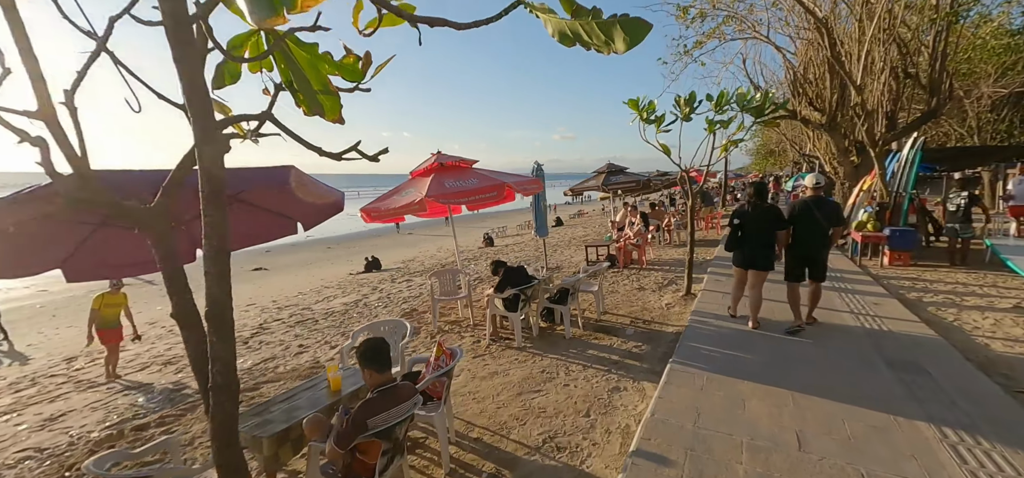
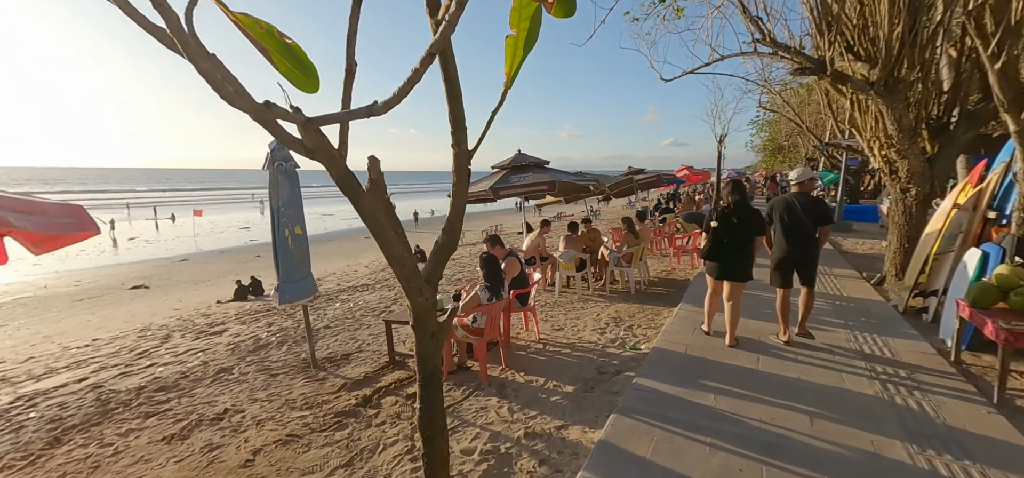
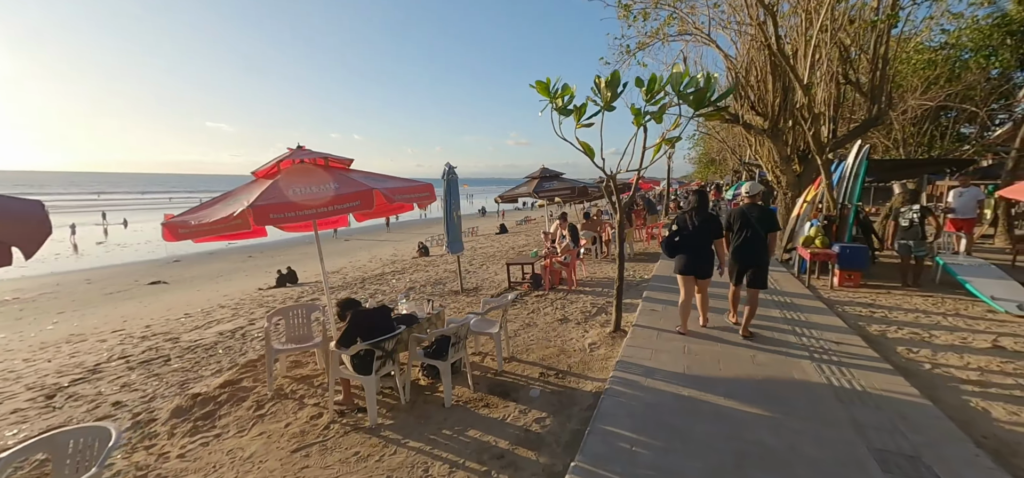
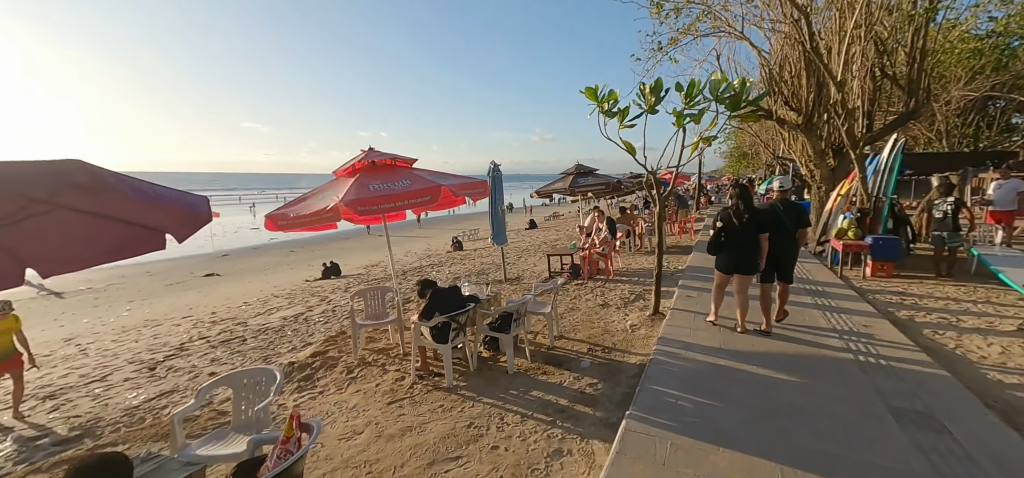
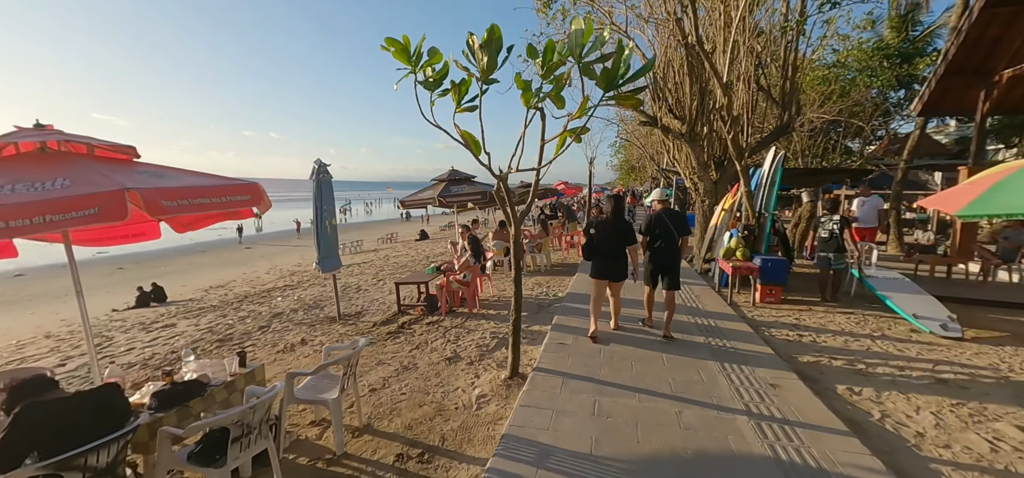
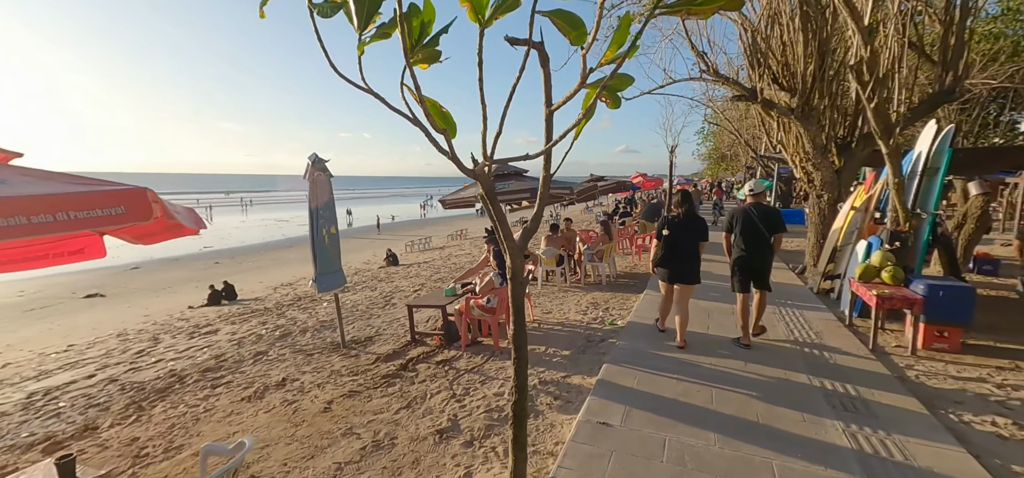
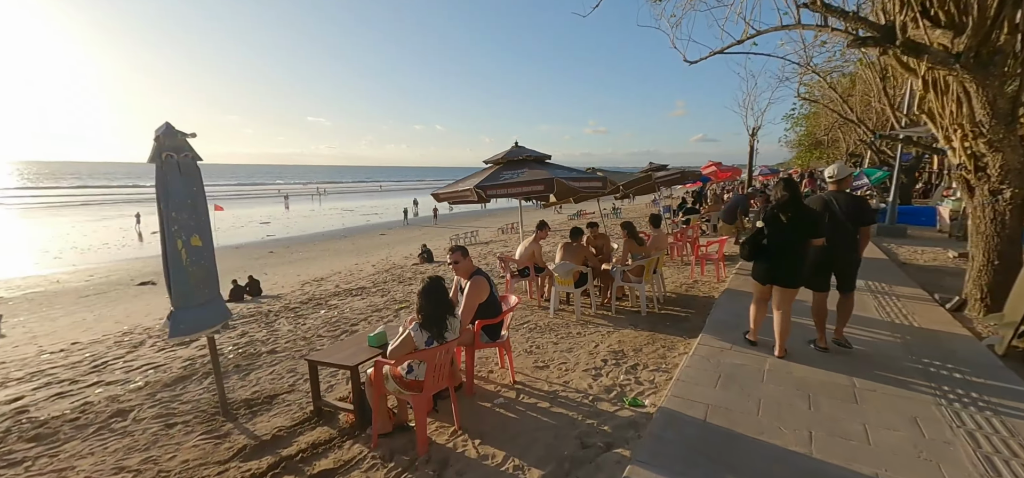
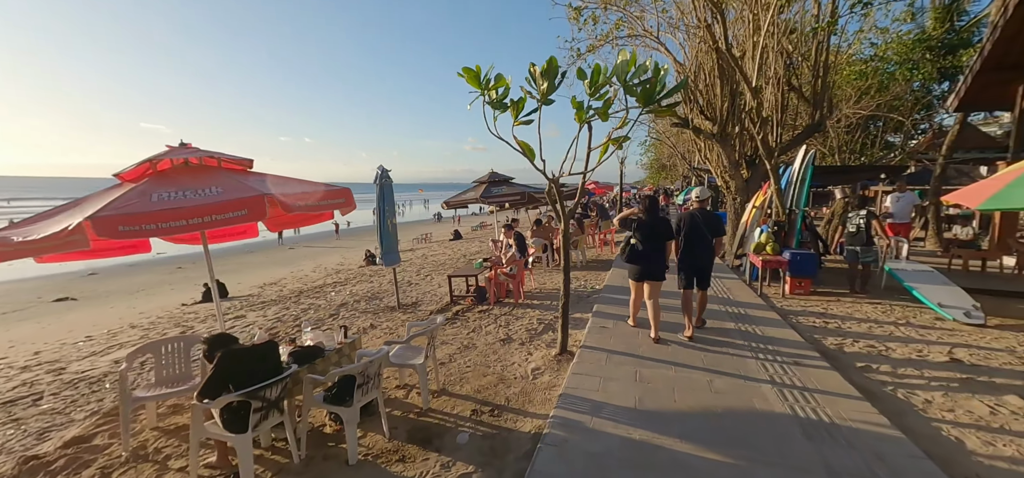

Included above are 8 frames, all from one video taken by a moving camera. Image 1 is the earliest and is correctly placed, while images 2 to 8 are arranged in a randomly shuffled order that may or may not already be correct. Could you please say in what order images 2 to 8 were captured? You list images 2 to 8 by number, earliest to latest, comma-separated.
4, 3, 8, 5, 6, 2, 7
